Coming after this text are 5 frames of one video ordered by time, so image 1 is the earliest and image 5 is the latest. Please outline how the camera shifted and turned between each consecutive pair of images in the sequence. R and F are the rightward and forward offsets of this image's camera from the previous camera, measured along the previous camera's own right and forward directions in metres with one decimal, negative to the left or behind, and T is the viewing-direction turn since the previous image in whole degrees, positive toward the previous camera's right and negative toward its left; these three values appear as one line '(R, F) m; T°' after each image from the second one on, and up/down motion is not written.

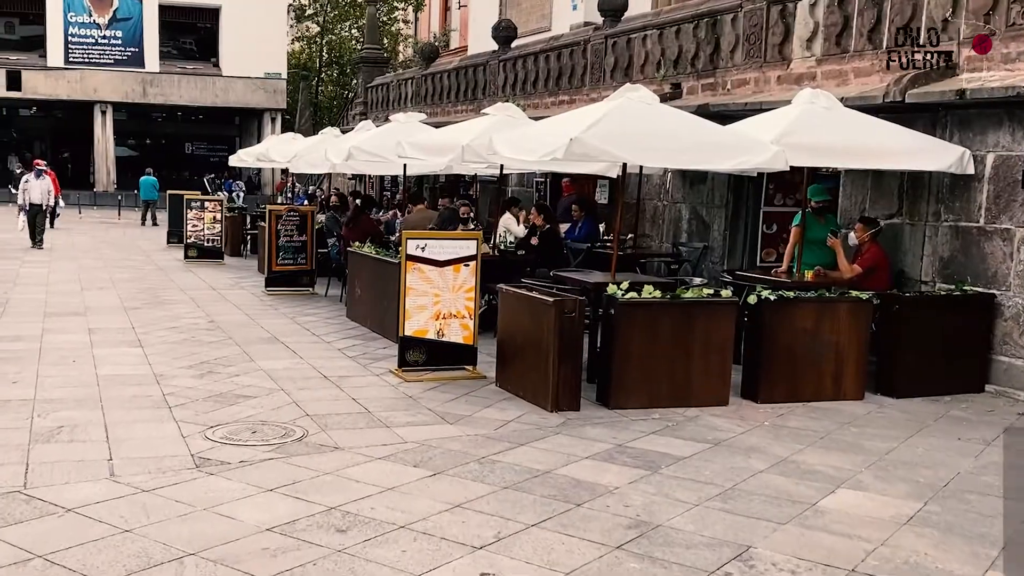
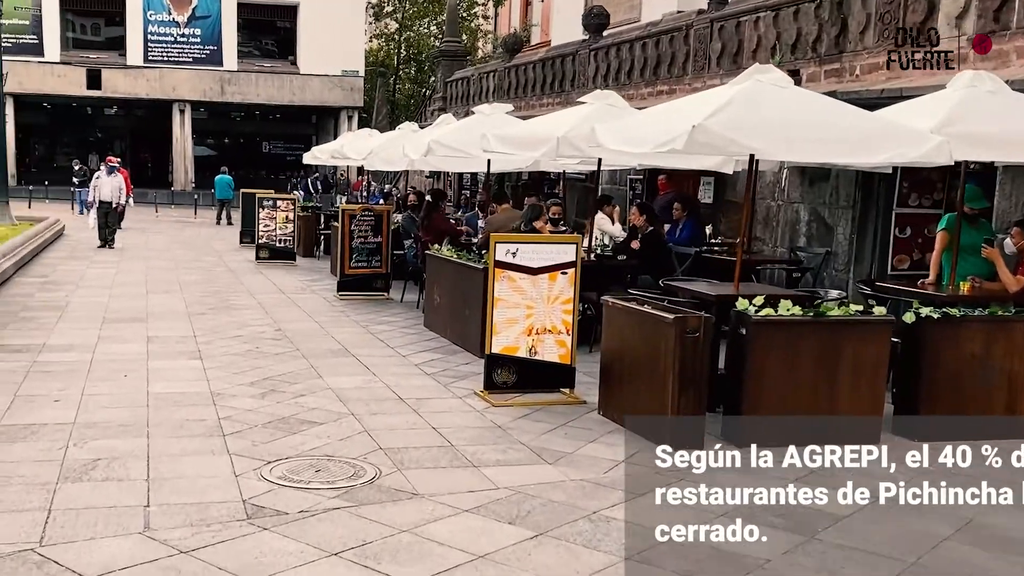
(-0.2, +1.1) m; -4°
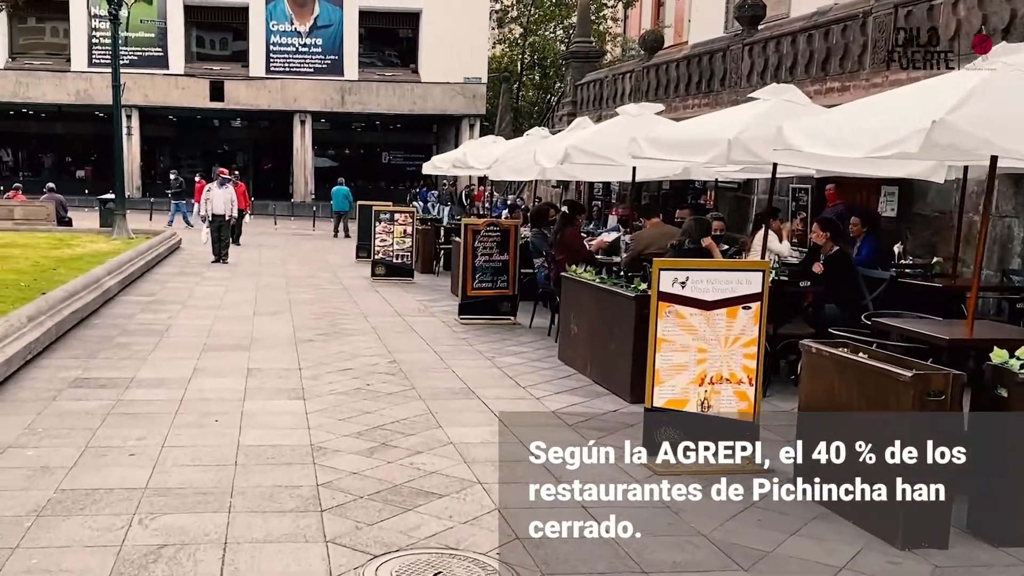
(-0.3, +1.4) m; -6°
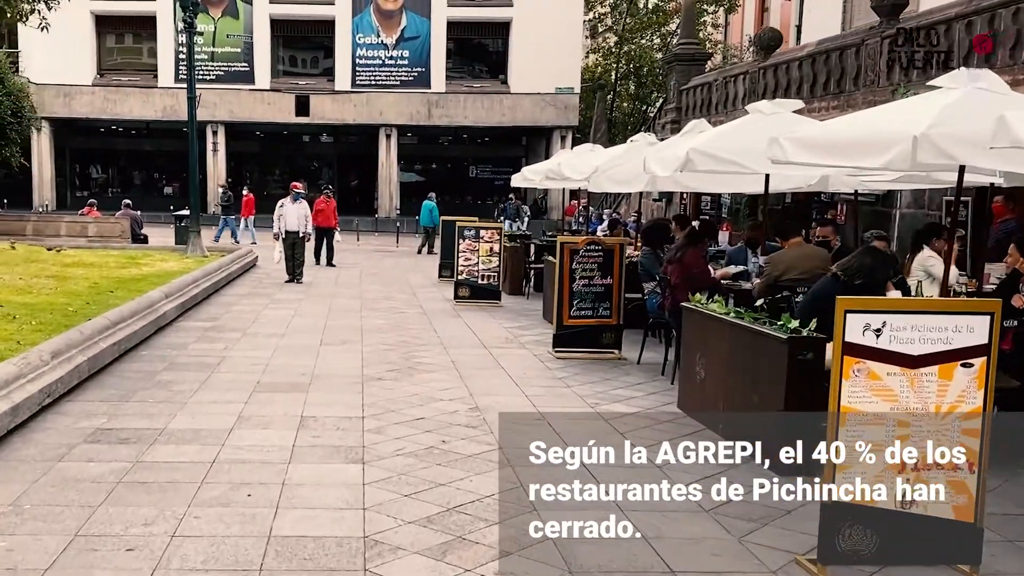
(-0.1, +1.6) m; -4°
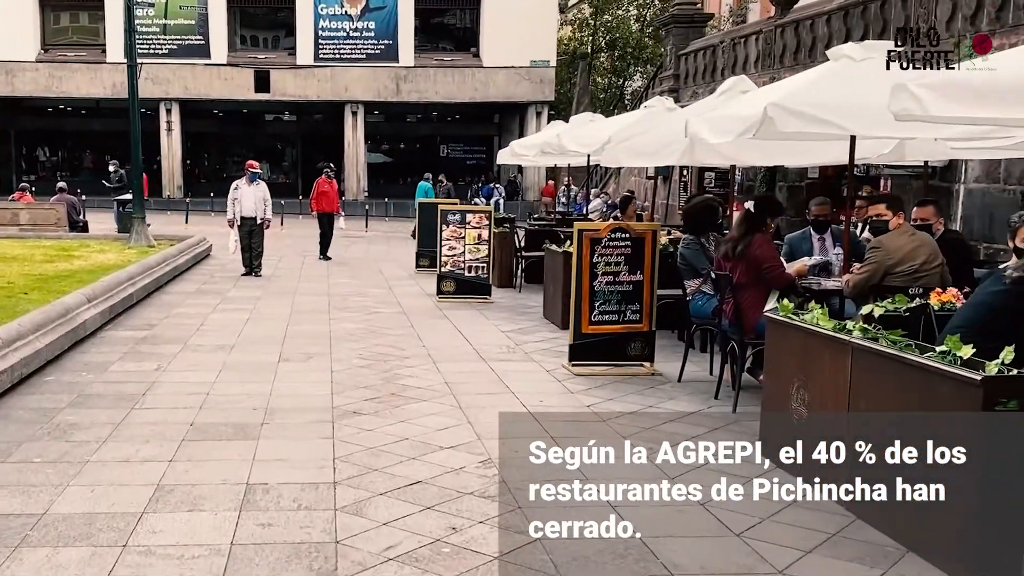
(-0.3, +2.1) m; +2°
